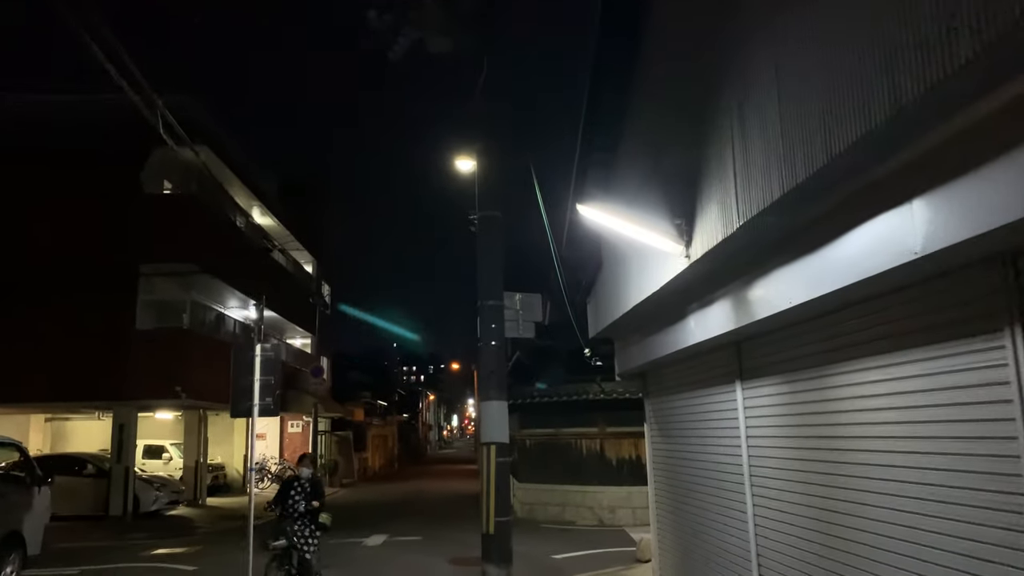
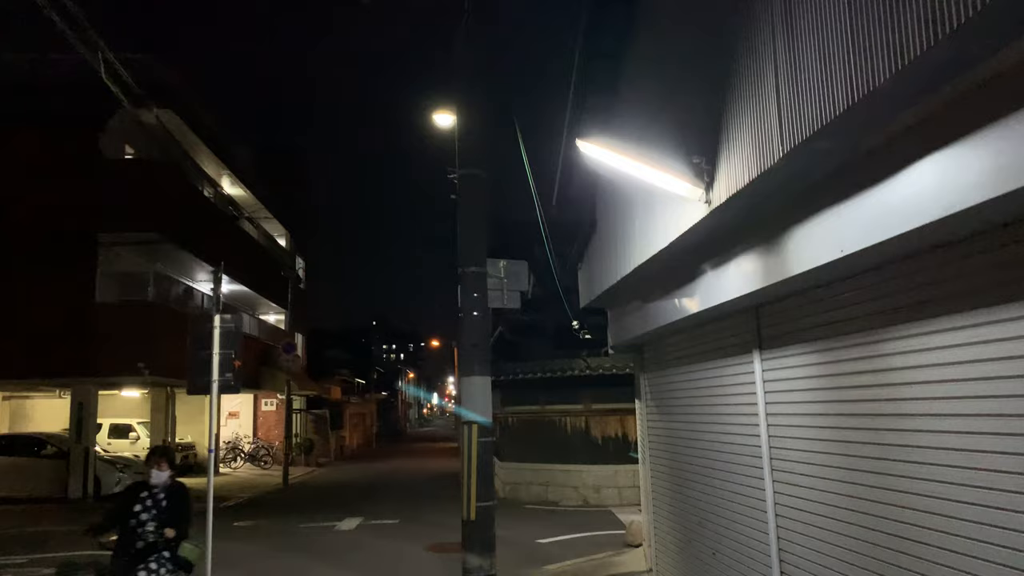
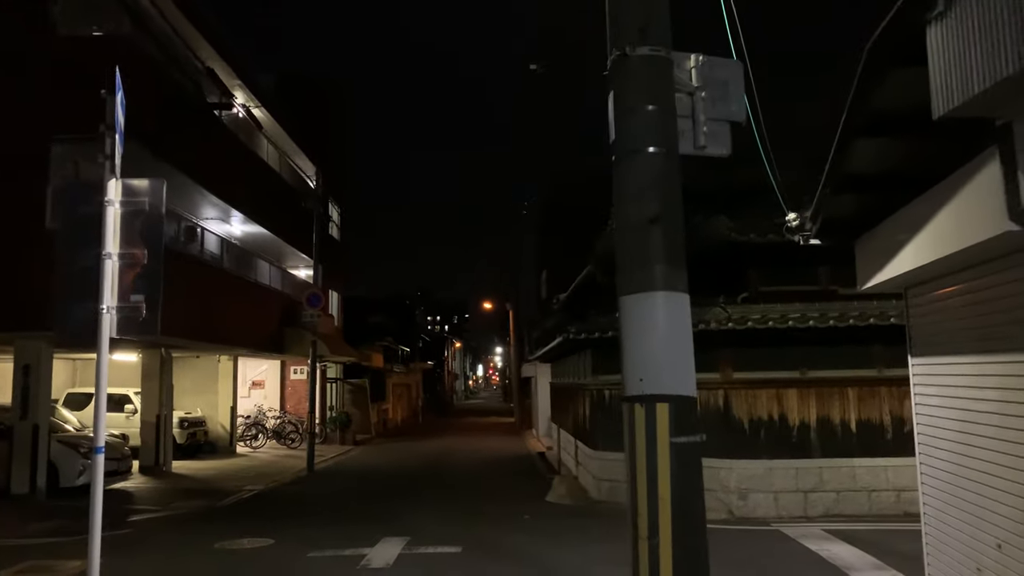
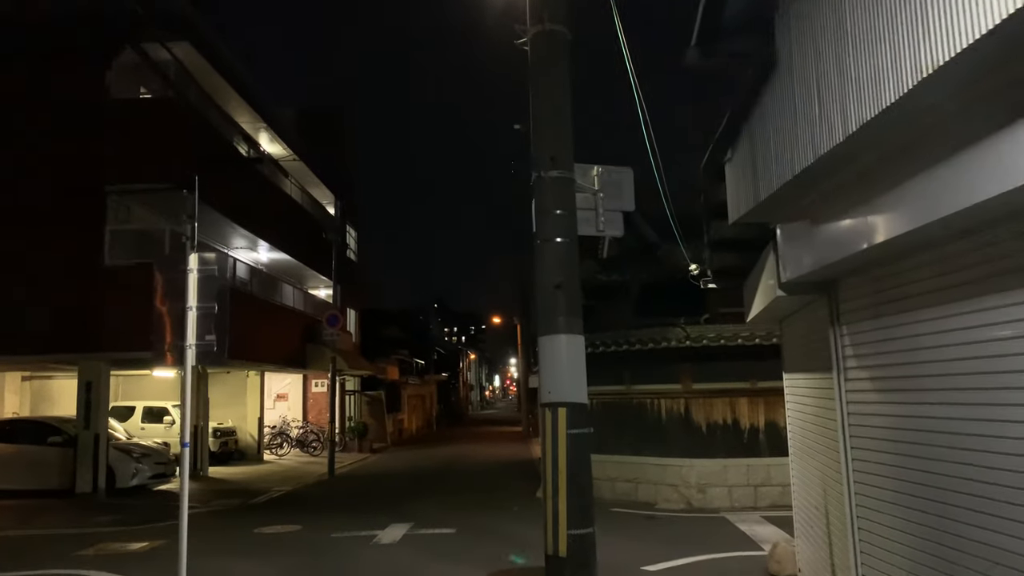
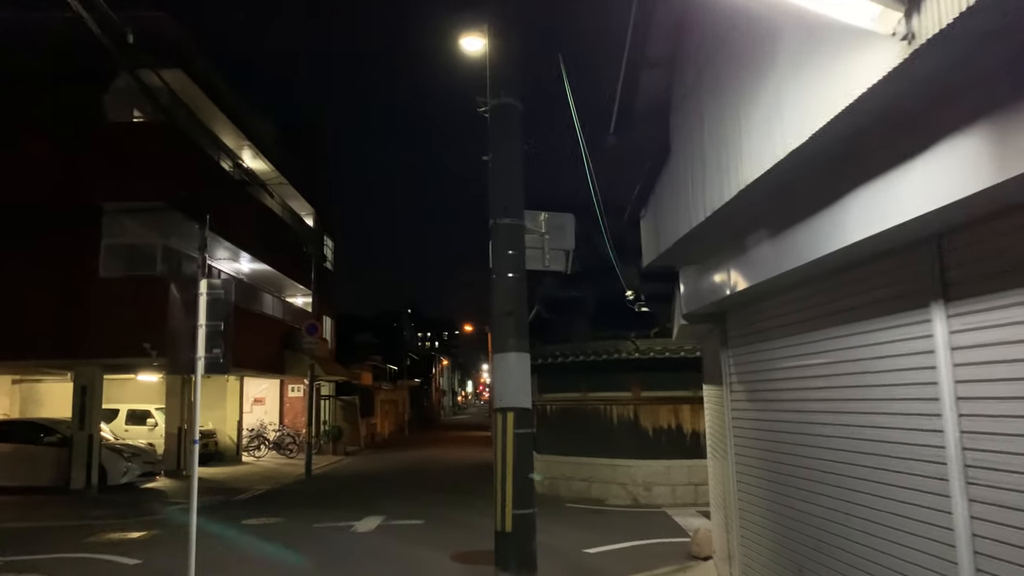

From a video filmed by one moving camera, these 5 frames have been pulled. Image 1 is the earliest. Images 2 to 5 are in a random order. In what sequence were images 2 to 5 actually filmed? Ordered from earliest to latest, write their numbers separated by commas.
2, 5, 4, 3
